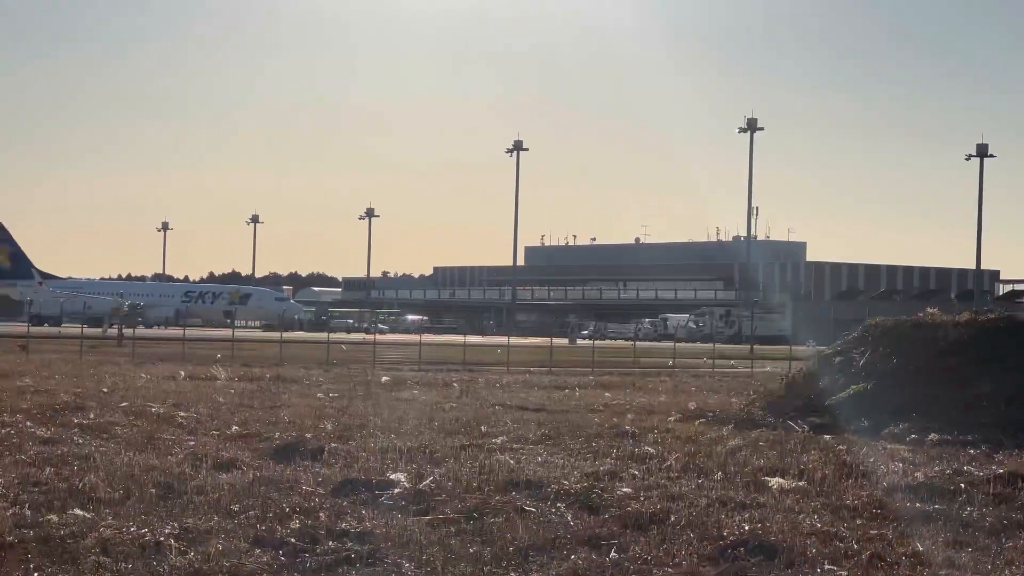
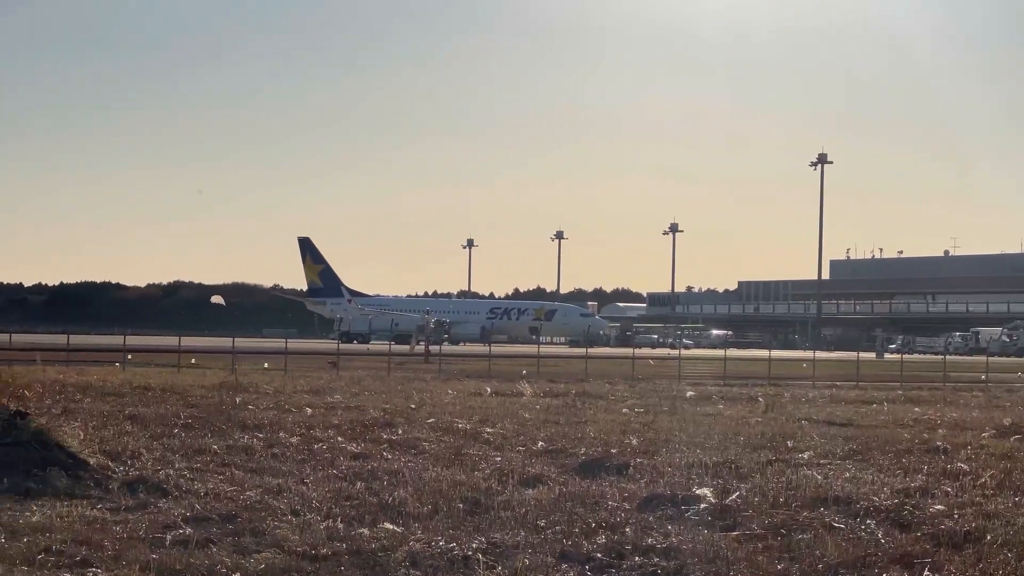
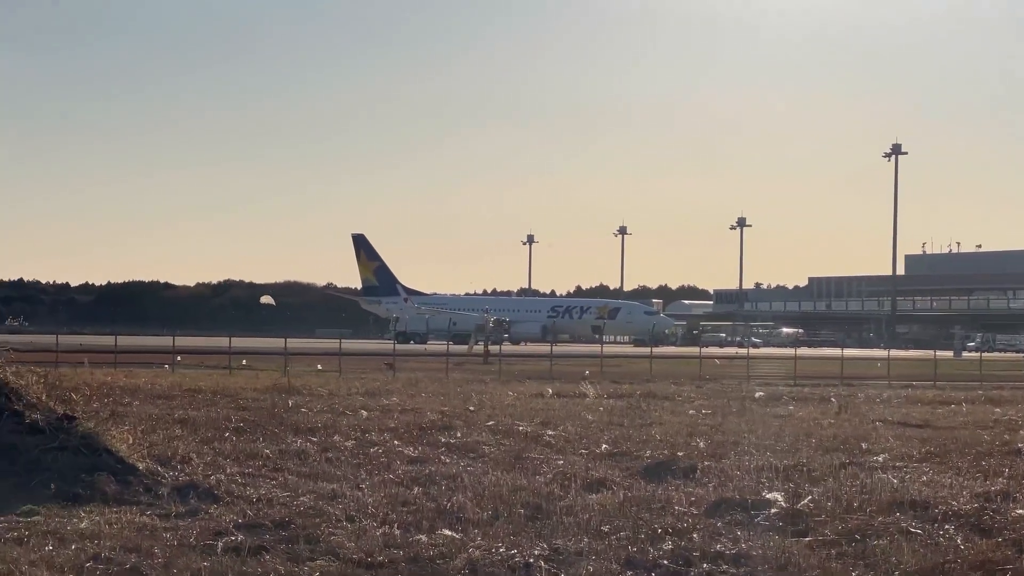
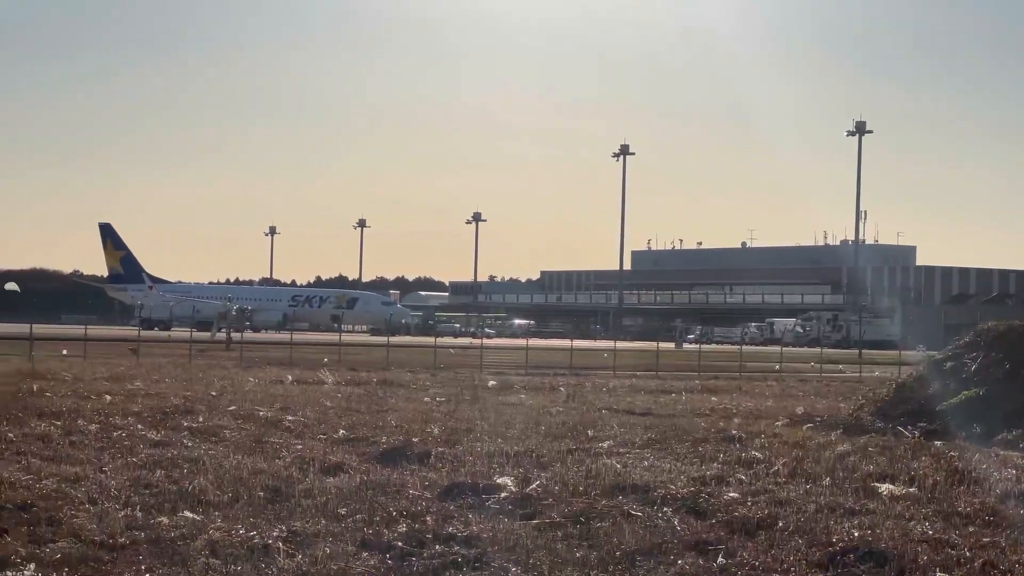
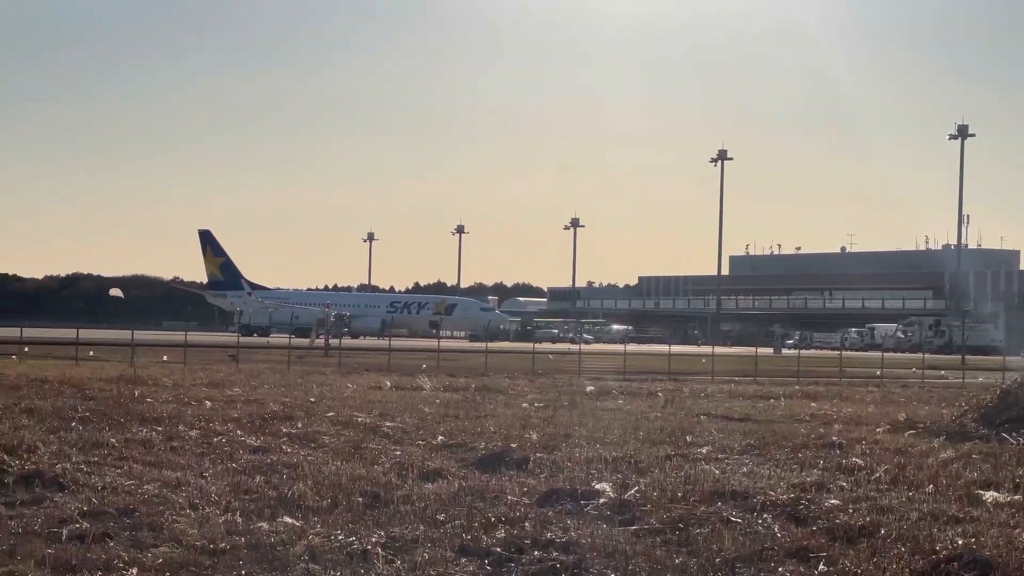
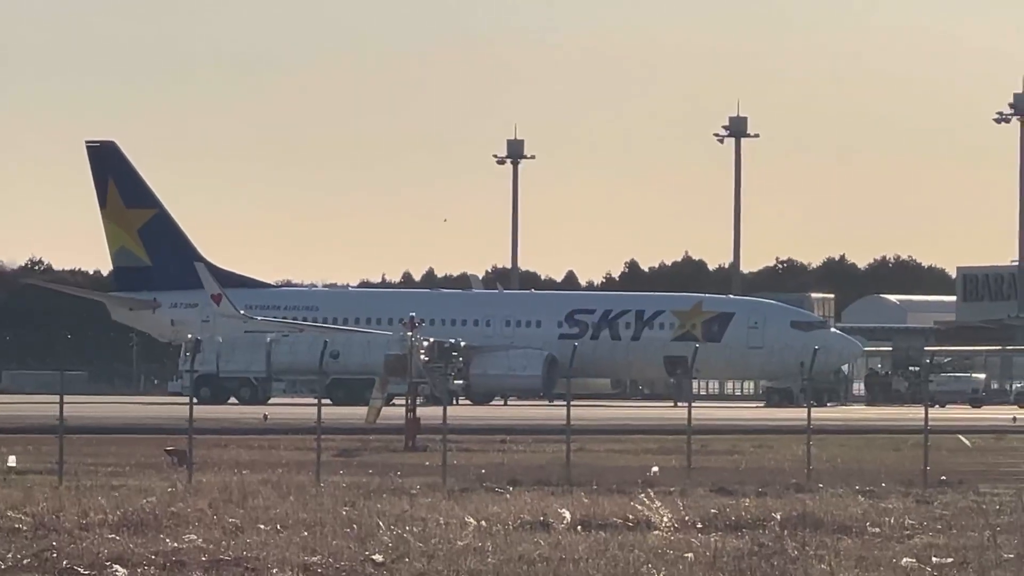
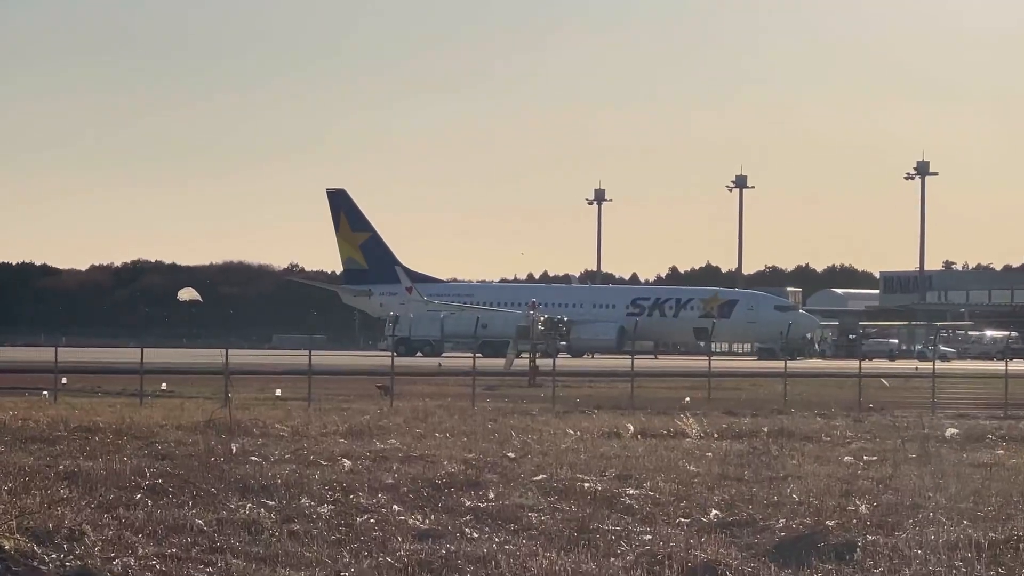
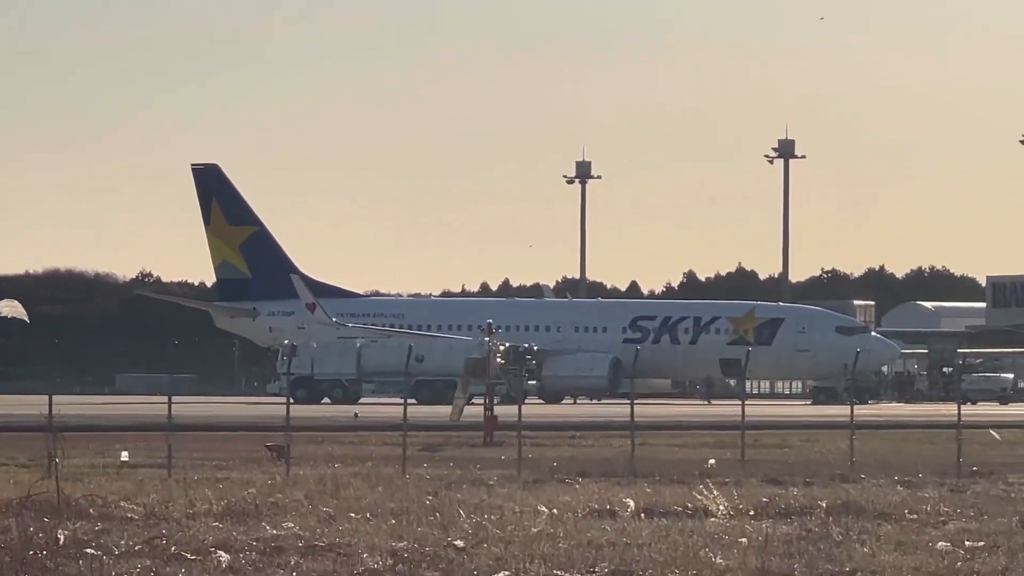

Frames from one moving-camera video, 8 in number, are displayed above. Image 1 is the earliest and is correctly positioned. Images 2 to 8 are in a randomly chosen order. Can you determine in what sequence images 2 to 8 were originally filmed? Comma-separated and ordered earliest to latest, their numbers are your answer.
4, 5, 2, 3, 7, 8, 6
